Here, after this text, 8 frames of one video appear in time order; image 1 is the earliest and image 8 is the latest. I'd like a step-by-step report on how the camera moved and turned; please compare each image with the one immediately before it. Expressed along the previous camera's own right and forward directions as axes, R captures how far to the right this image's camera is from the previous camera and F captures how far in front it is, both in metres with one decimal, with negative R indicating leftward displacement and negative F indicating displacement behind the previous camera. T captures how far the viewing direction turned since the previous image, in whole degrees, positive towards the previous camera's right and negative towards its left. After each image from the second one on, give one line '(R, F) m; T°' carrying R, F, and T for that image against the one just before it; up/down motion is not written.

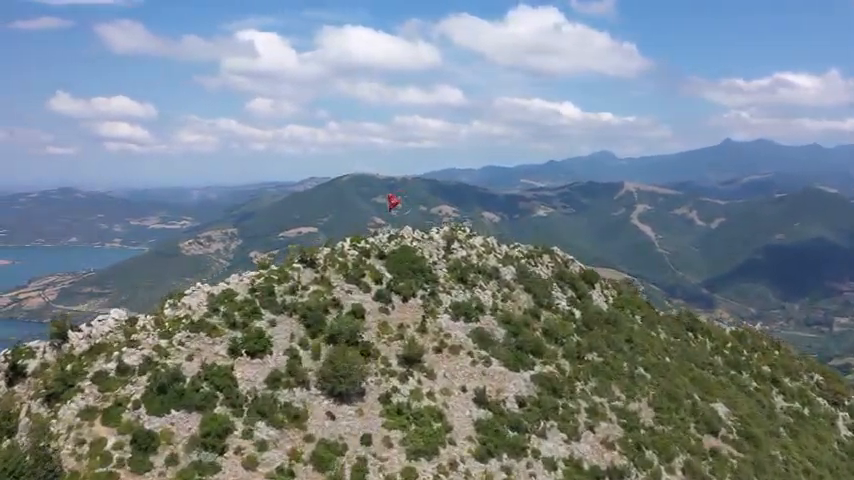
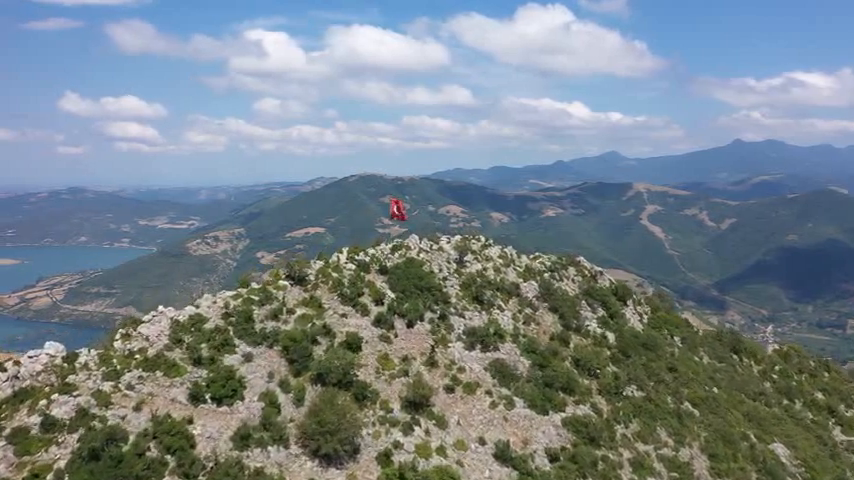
(-0.1, +7.2) m; -1°
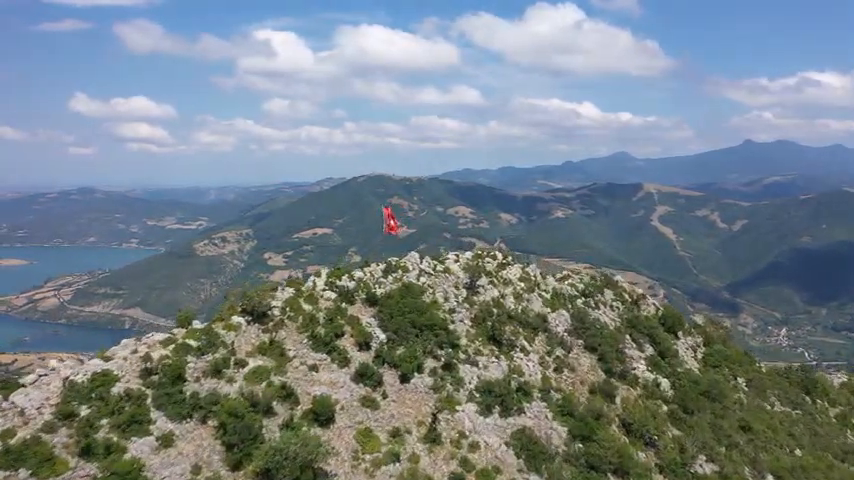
(+0.3, +9.9) m; -1°
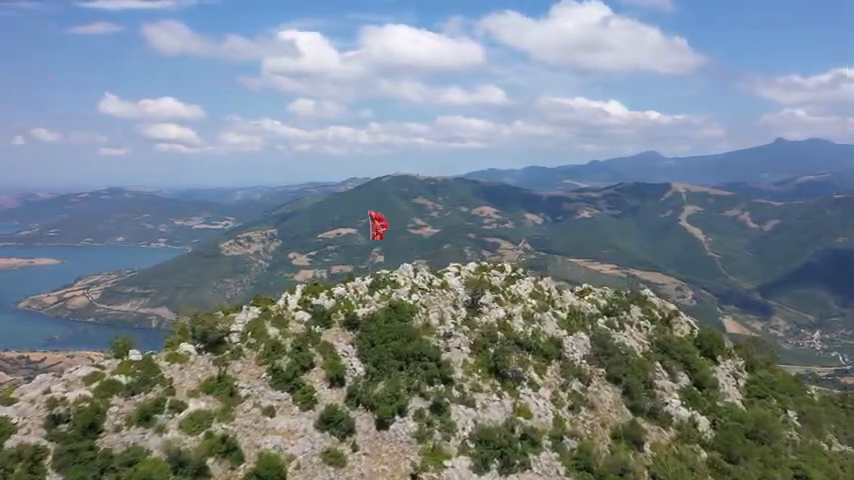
(+1.4, +5.3) m; -2°
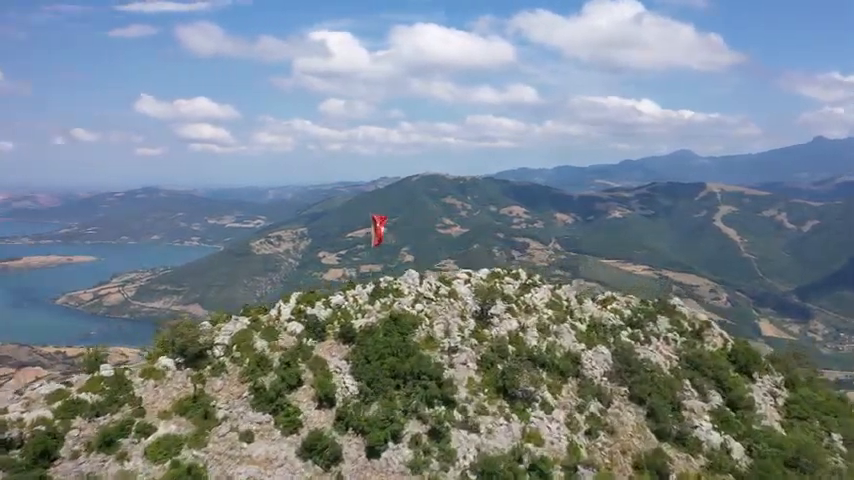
(+1.0, +2.5) m; -3°
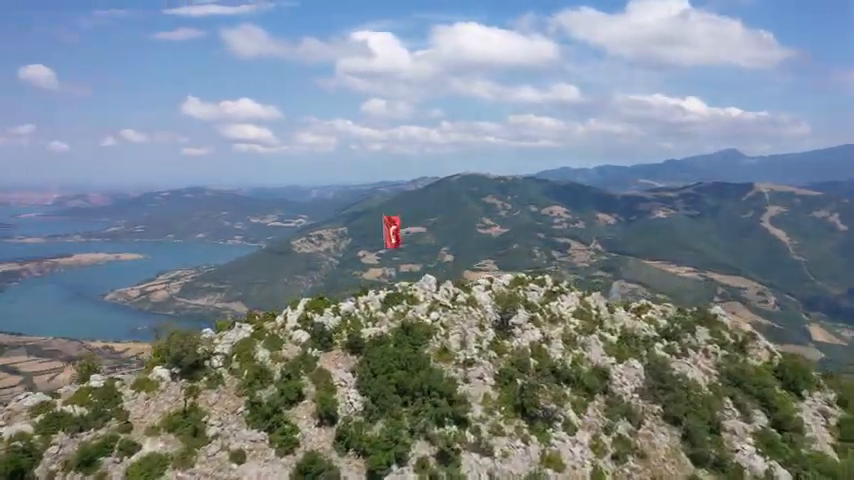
(+0.9, +1.8) m; -3°
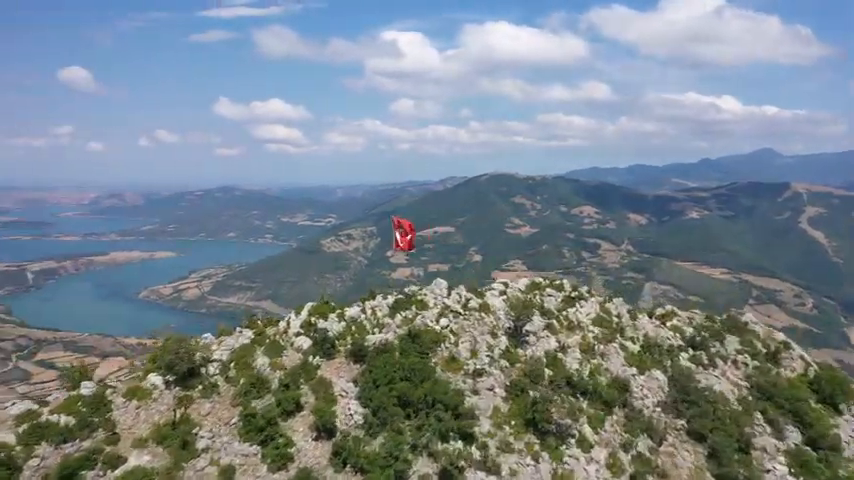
(+0.7, +1.3) m; -2°
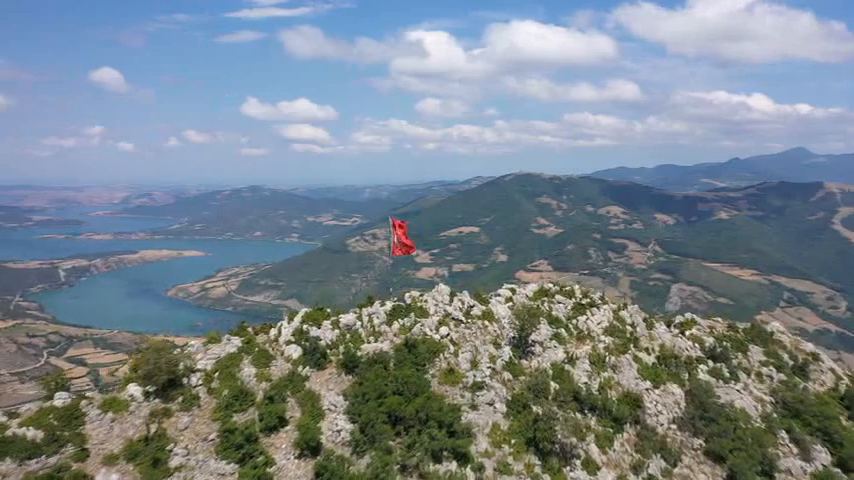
(+0.9, +1.4) m; -2°
